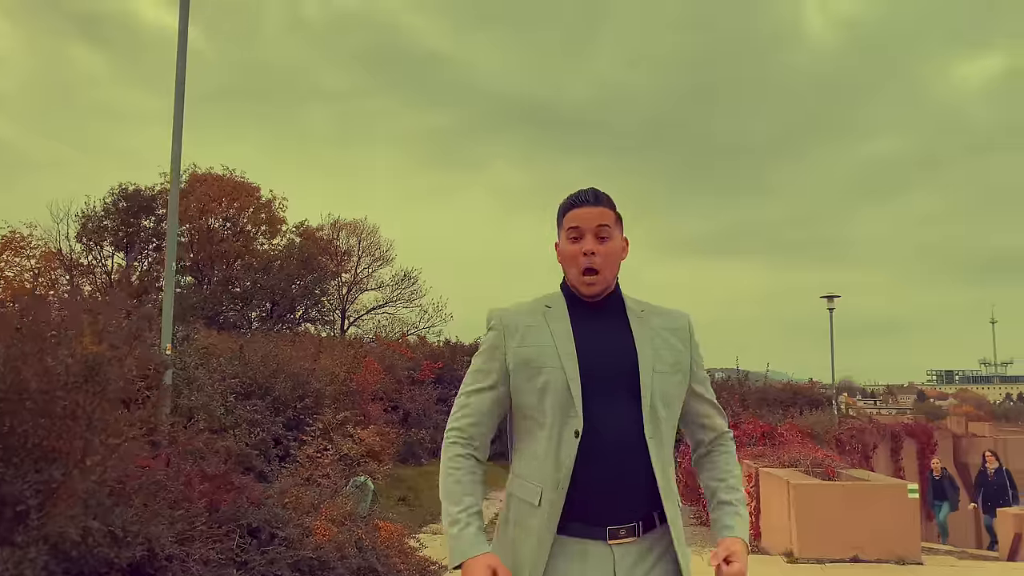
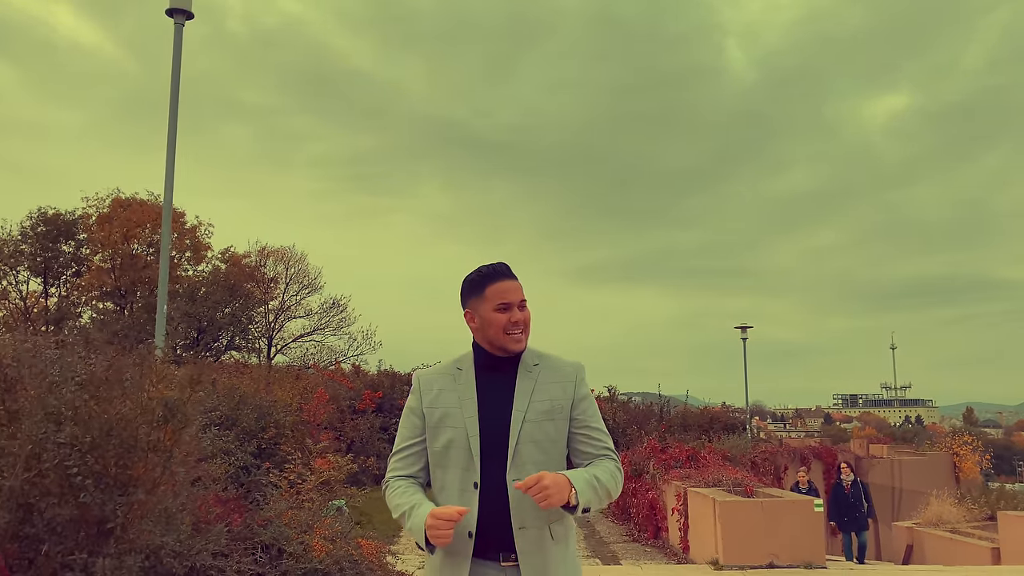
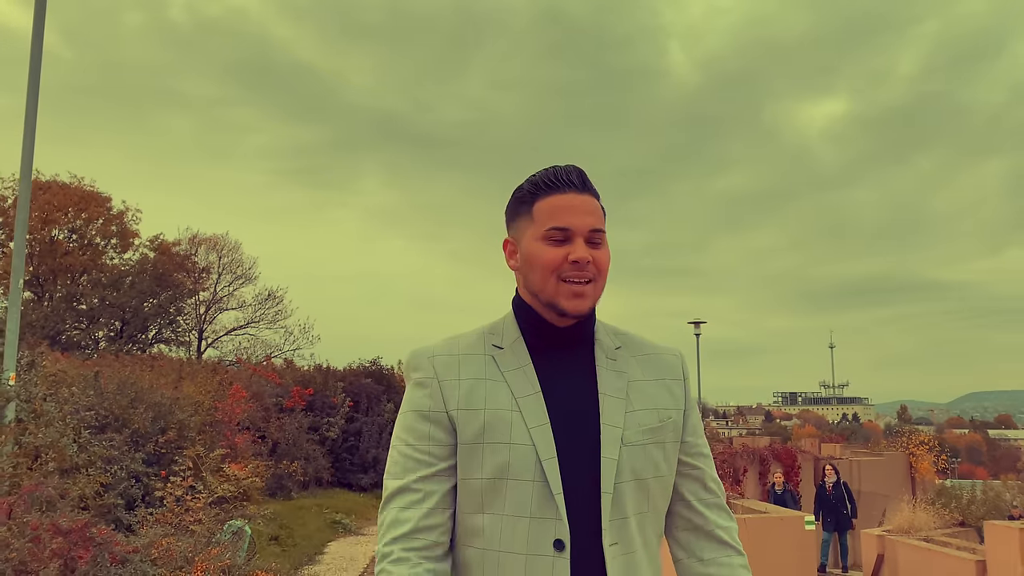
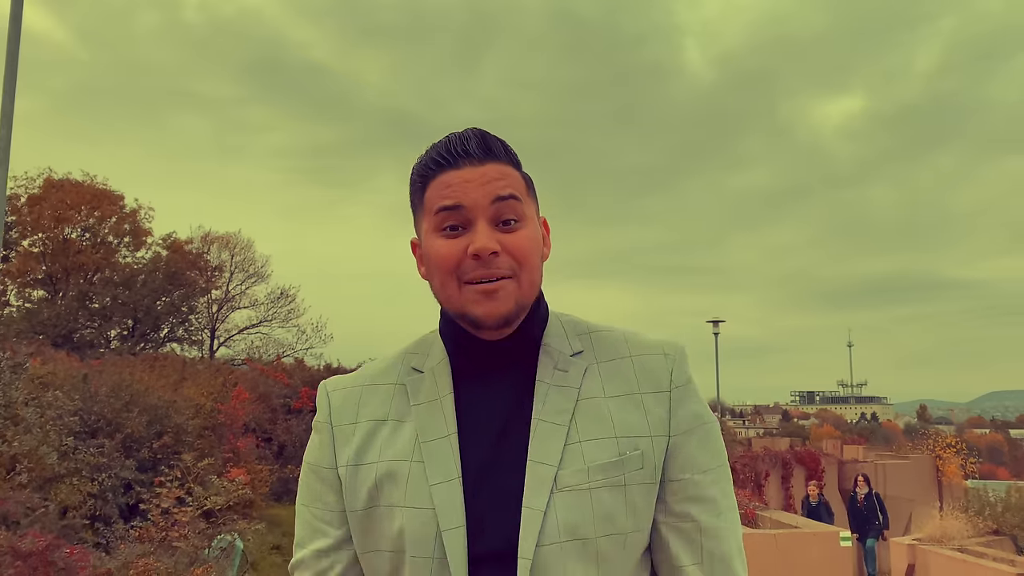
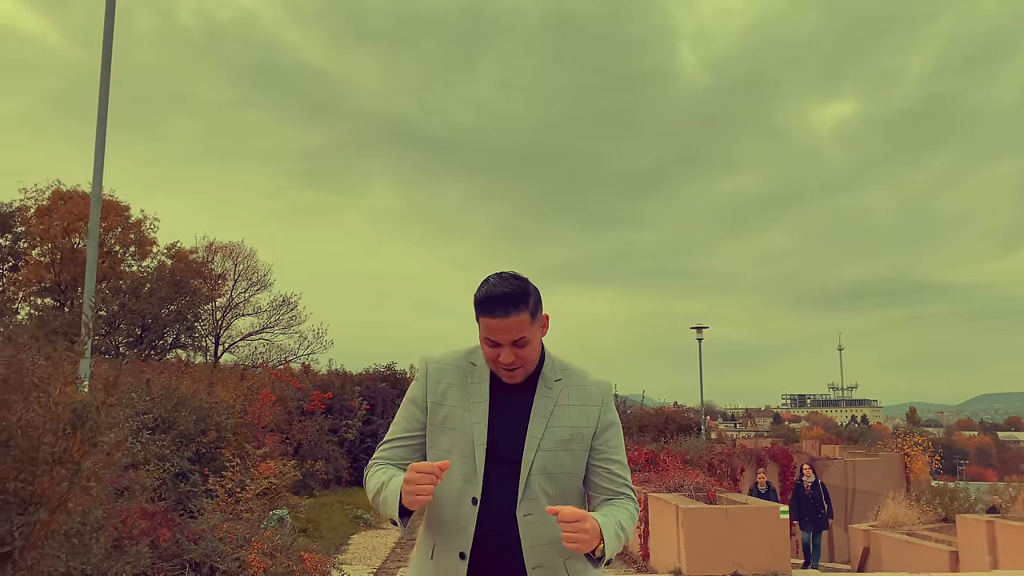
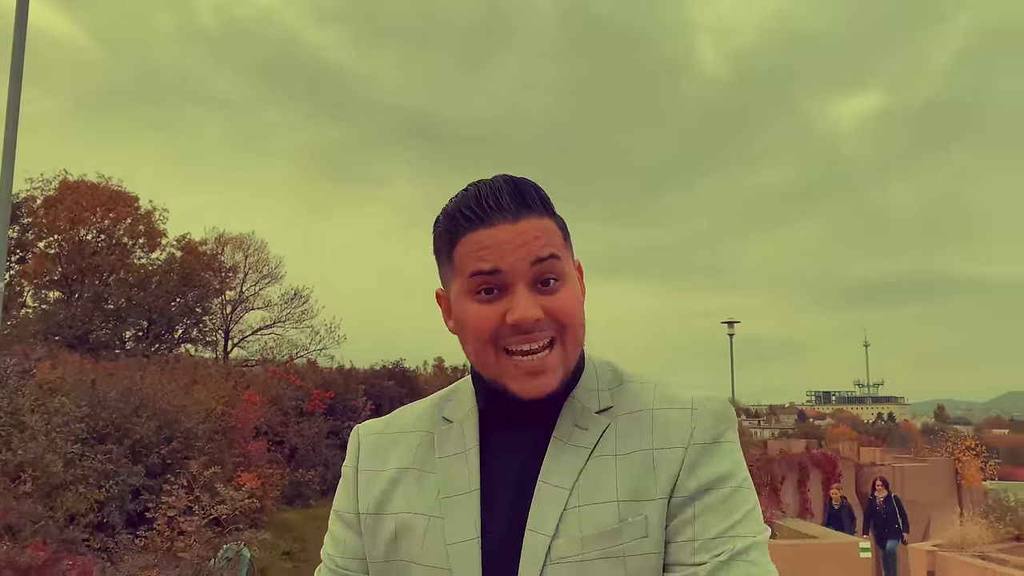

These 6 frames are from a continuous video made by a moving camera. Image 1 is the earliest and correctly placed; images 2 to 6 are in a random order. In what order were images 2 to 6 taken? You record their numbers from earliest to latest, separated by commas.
6, 4, 3, 5, 2
